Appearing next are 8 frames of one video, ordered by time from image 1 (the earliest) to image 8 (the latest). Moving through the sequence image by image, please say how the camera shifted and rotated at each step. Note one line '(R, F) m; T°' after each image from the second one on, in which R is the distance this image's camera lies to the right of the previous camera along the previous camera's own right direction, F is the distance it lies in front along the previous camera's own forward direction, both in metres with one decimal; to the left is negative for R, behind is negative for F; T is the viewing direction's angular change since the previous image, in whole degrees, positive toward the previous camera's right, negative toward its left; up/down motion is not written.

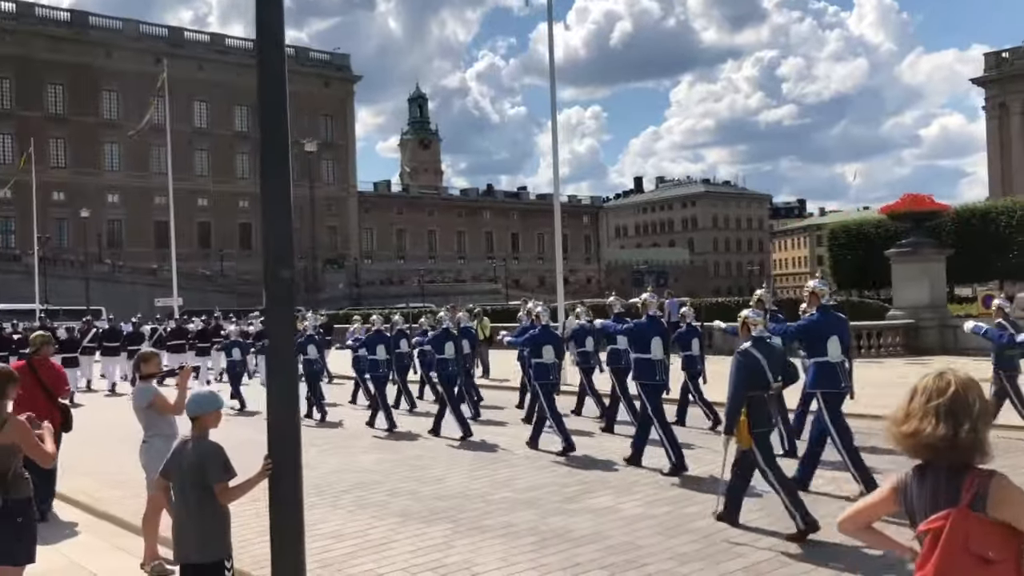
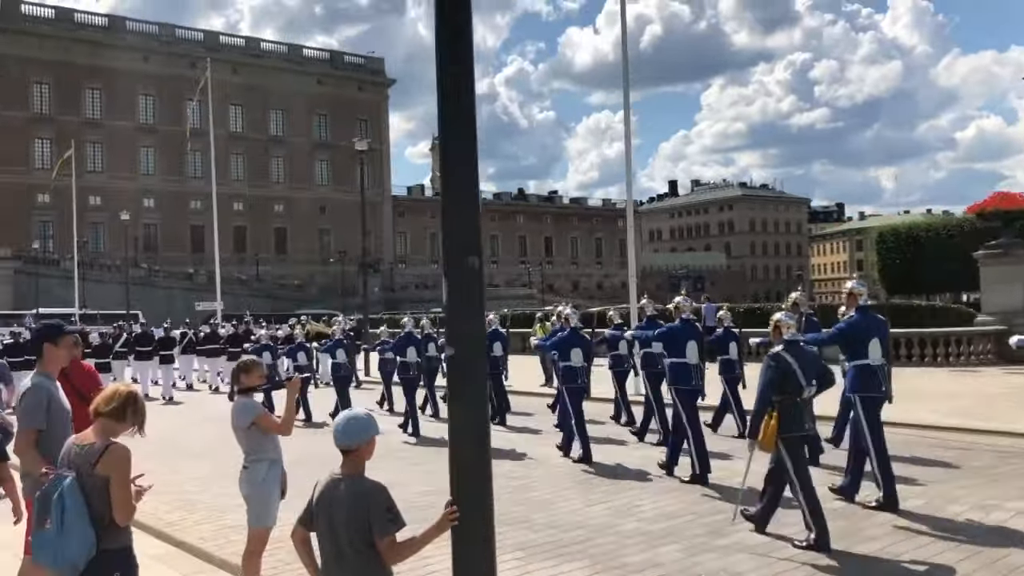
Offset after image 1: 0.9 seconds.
(-0.6, +0.7) m; -2°
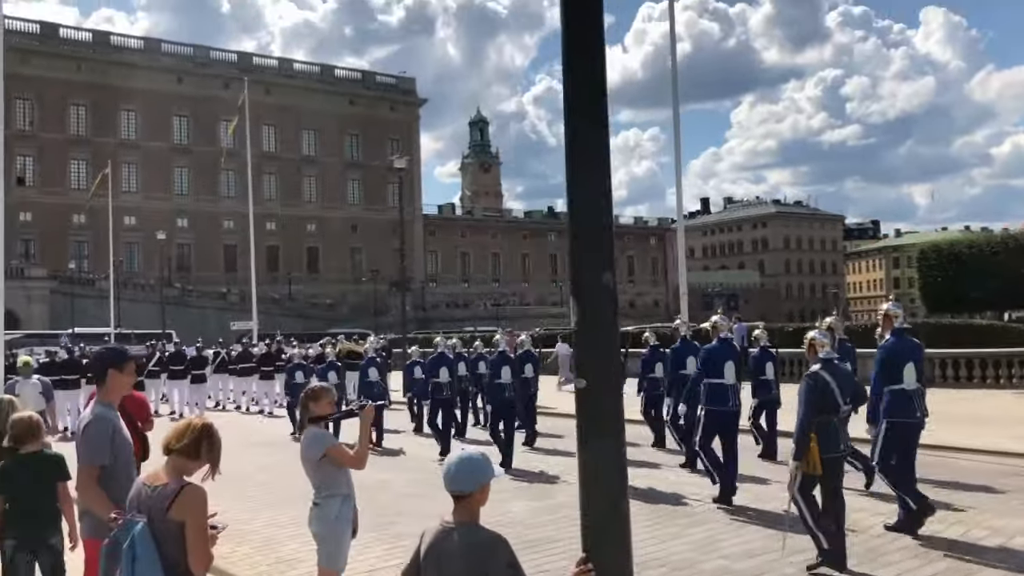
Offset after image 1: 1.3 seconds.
(-0.2, +0.3) m; -2°
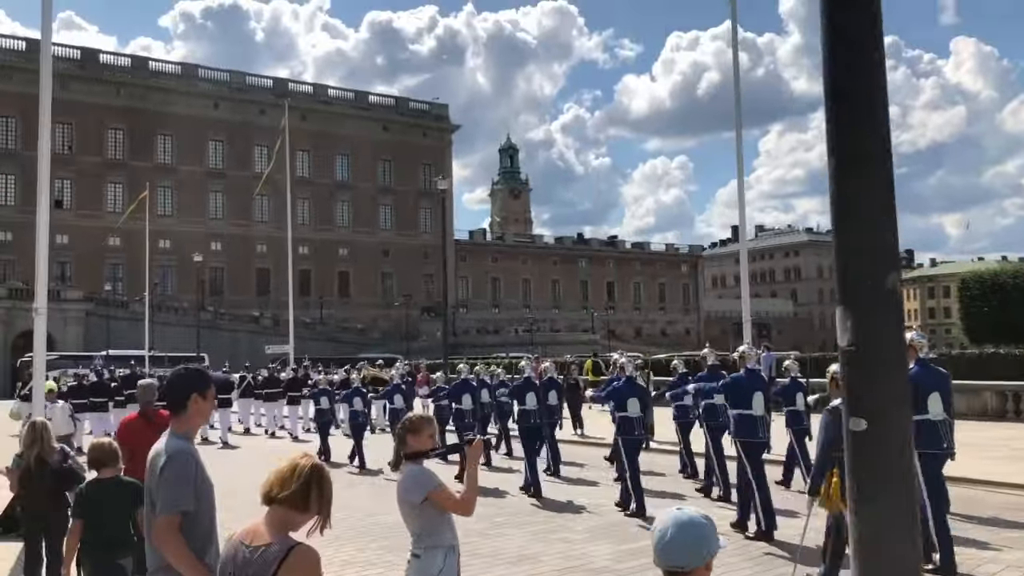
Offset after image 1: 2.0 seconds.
(-0.4, +0.3) m; -1°
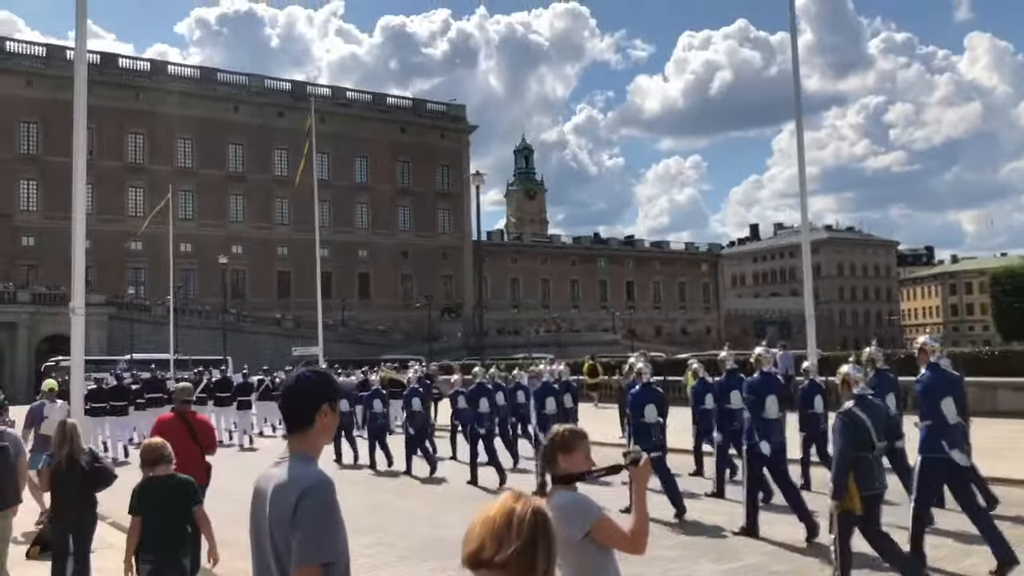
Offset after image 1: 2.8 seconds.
(-0.5, +0.1) m; -1°
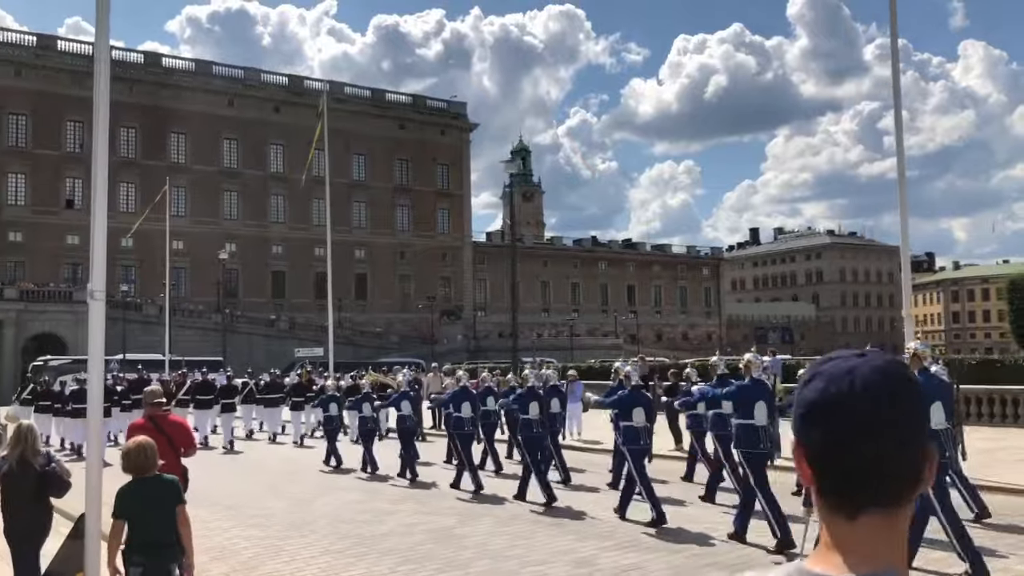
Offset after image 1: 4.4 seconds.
(-0.7, +1.2) m; +1°
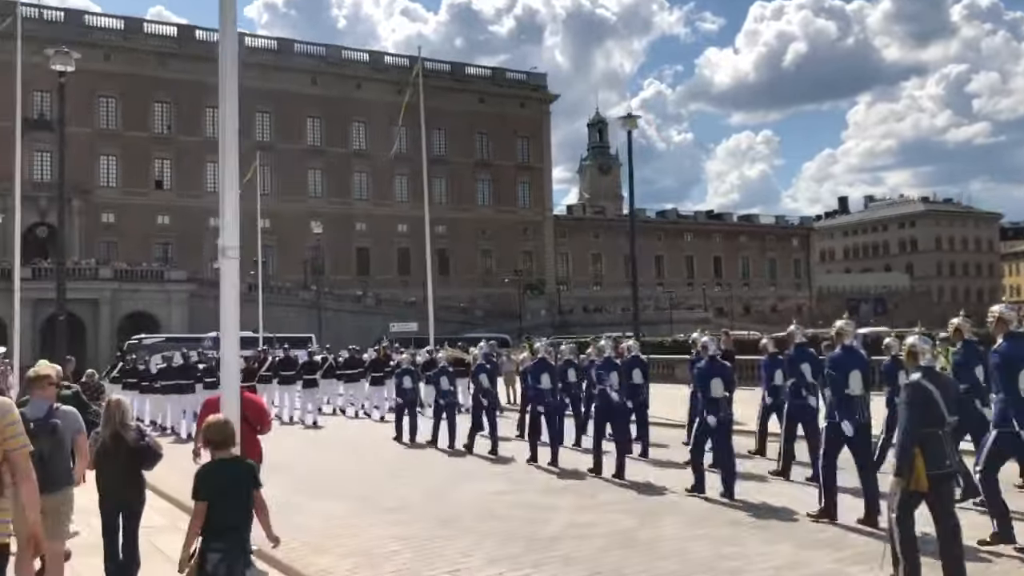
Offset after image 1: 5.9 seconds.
(-0.8, +0.7) m; -4°
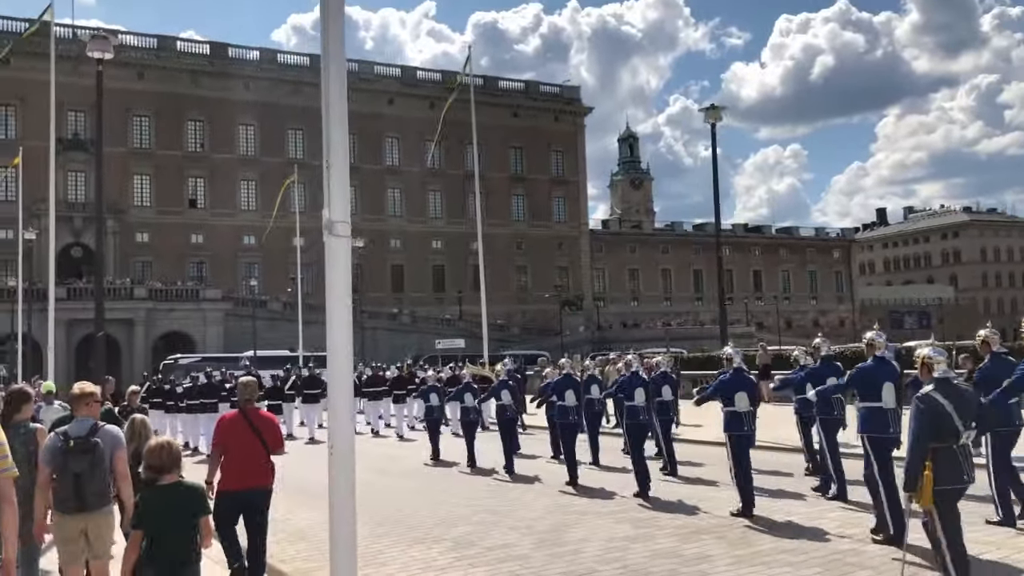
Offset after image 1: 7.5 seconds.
(-0.7, +0.9) m; -1°
